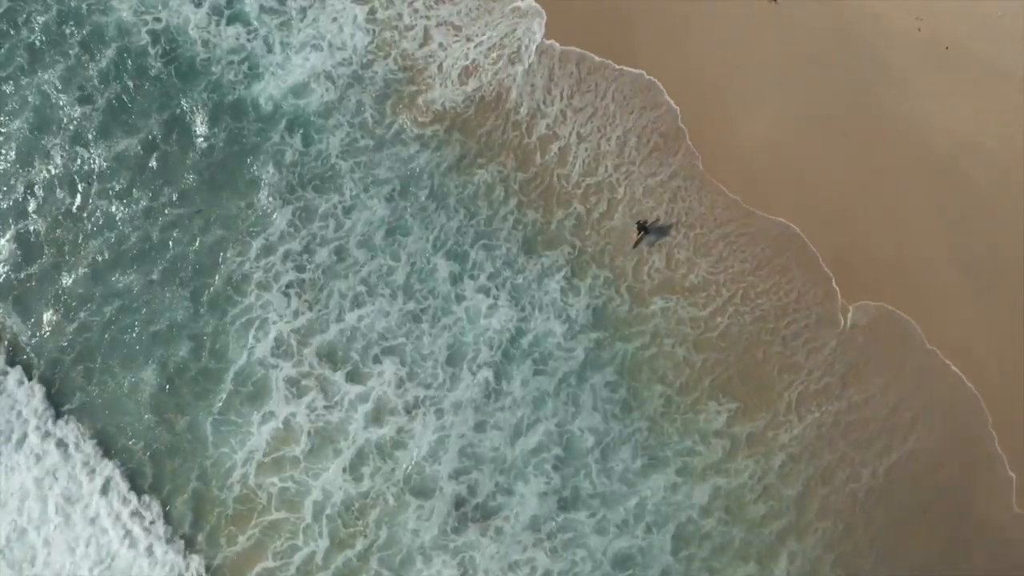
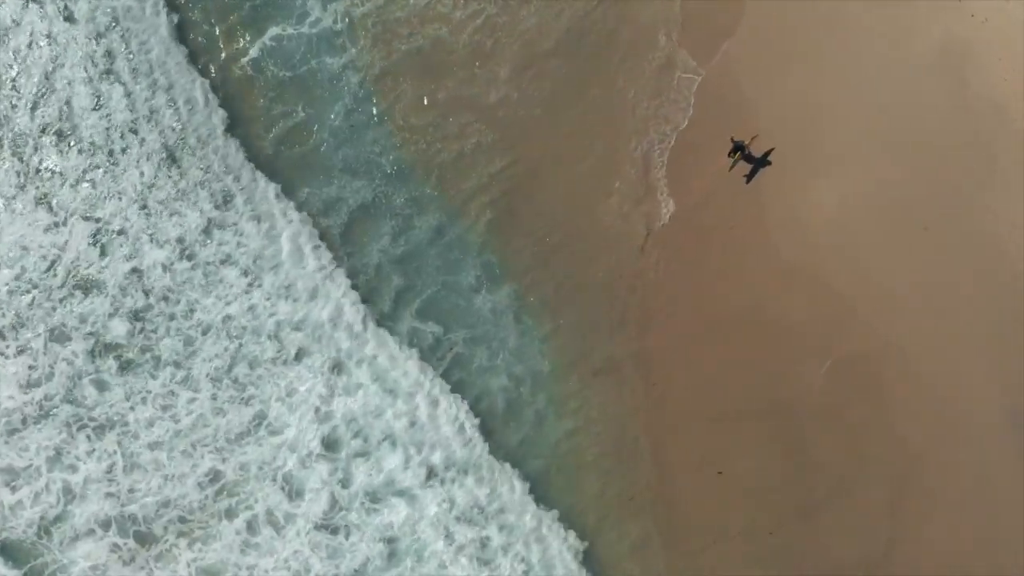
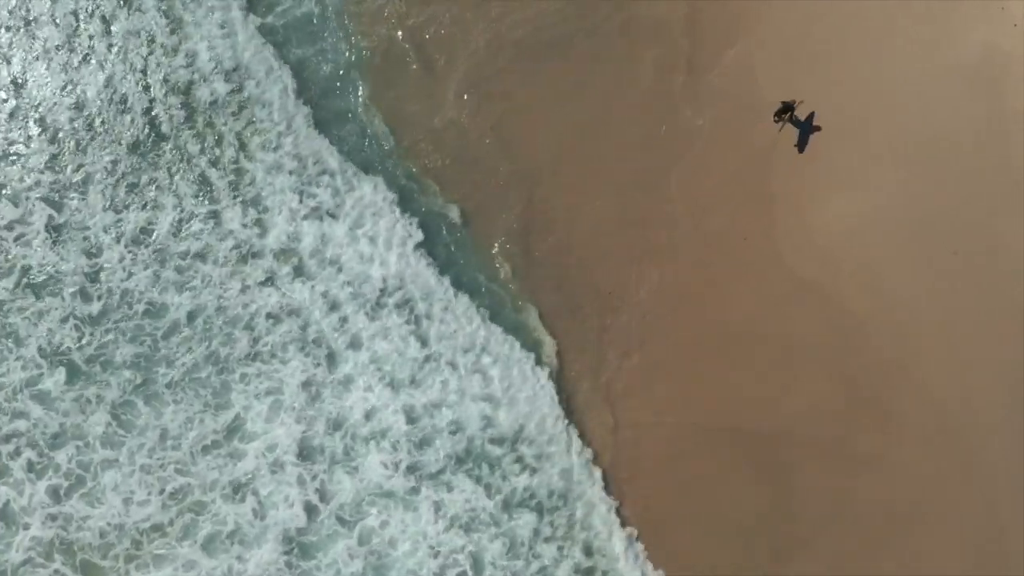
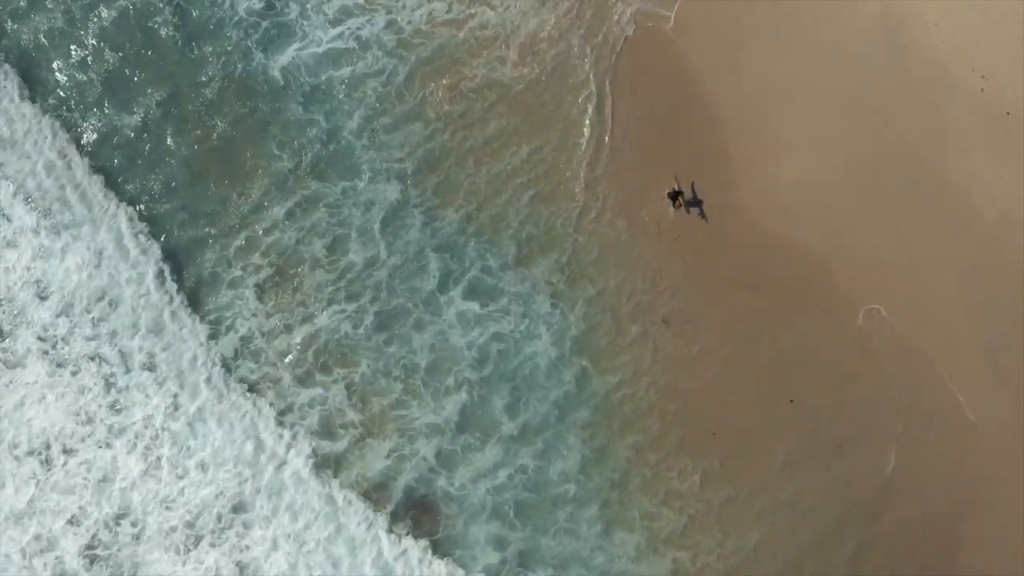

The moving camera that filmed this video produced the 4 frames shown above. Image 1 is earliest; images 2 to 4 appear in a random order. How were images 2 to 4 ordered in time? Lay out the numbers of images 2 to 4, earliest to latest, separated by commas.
4, 2, 3
